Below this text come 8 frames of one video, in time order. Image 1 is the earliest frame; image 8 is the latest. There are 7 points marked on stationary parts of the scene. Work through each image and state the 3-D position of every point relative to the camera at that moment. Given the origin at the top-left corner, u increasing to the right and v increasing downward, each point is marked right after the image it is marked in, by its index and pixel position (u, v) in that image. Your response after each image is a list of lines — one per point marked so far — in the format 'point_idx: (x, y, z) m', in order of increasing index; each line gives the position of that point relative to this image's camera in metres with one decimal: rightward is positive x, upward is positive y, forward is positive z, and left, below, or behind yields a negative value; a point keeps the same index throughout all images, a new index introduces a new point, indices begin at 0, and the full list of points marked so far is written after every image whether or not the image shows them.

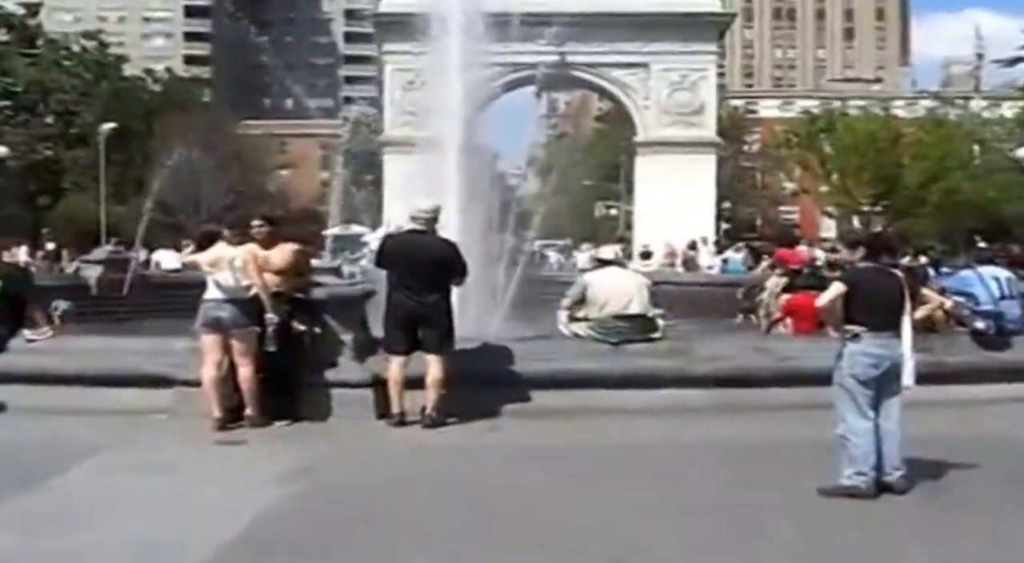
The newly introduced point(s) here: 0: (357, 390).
0: (-1.1, -0.8, +7.0) m
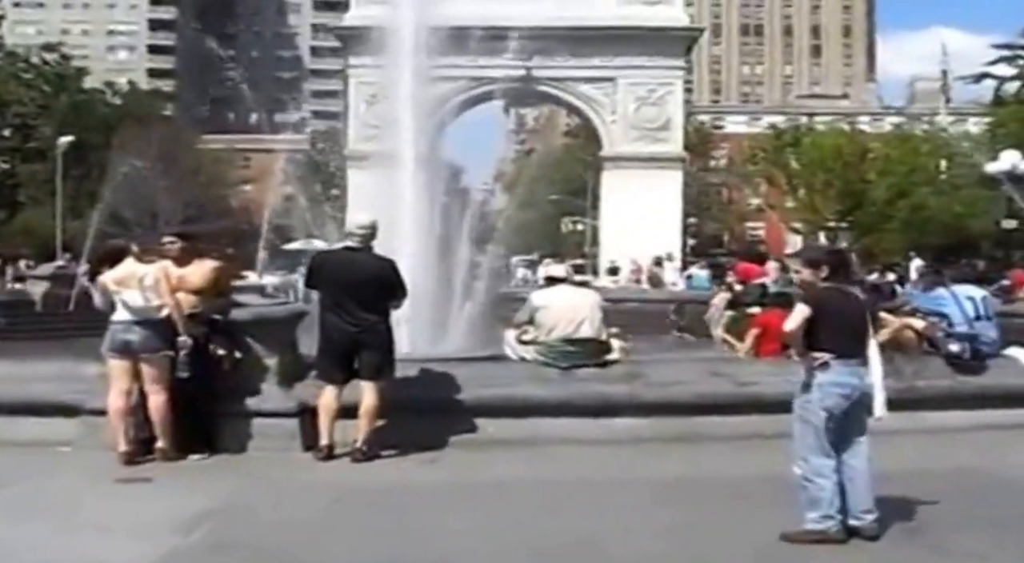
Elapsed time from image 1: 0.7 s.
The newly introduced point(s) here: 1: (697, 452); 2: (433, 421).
0: (-1.4, -0.9, +6.4) m
1: (+1.2, -1.1, +6.3) m
2: (-0.5, -0.9, +6.5) m
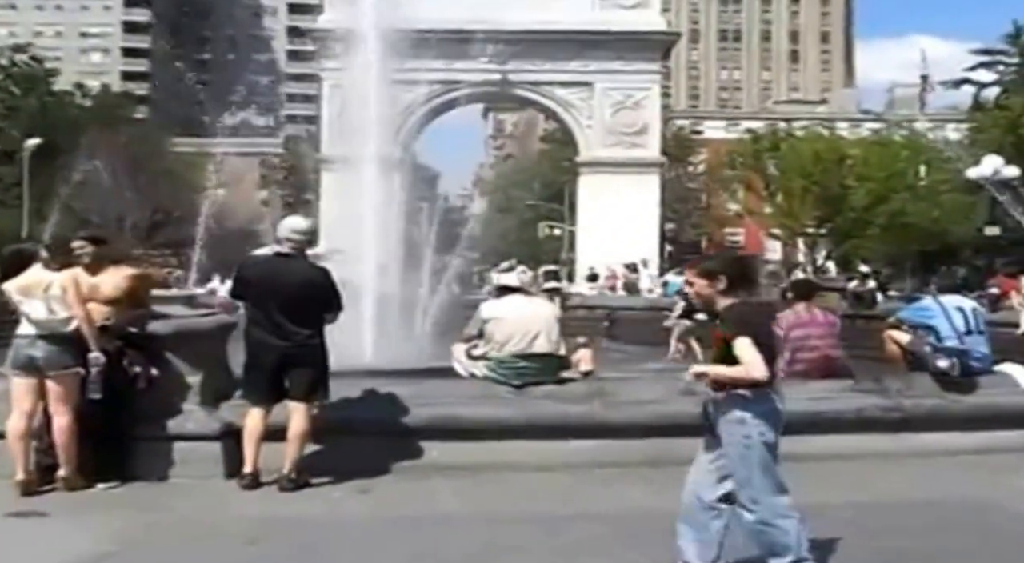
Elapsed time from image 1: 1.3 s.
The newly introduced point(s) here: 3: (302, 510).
0: (-1.7, -0.9, +5.8) m
1: (+0.8, -1.1, +5.8) m
2: (-0.8, -0.9, +5.9) m
3: (-1.1, -1.1, +5.1) m
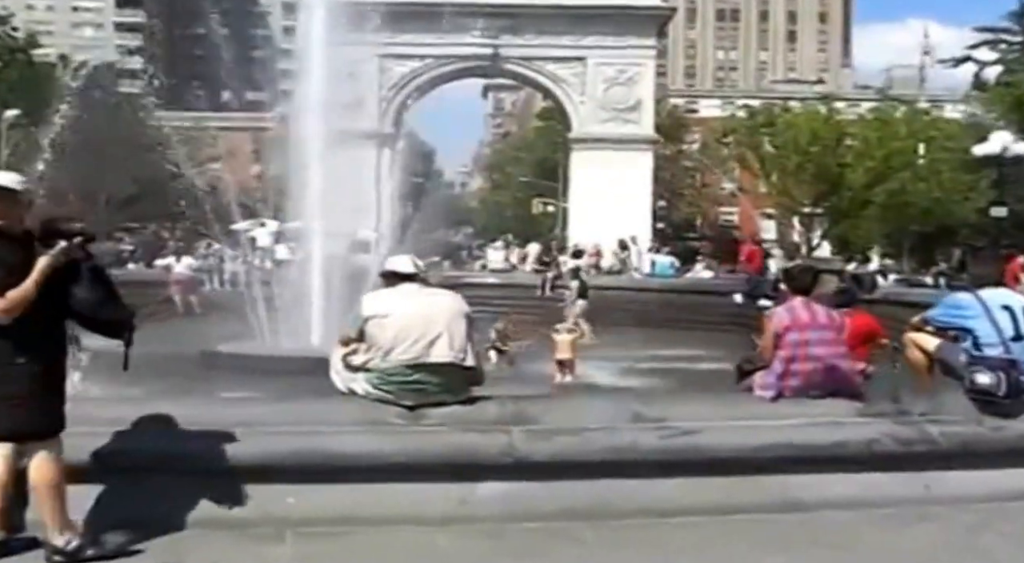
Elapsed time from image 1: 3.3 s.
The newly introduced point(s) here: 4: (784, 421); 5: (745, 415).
0: (-2.2, -0.9, +4.2) m
1: (+0.4, -1.1, +4.2) m
2: (-1.3, -0.9, +4.3) m
3: (-1.5, -1.1, +3.5) m
4: (+1.2, -0.6, +4.6) m
5: (+1.1, -0.6, +4.7) m
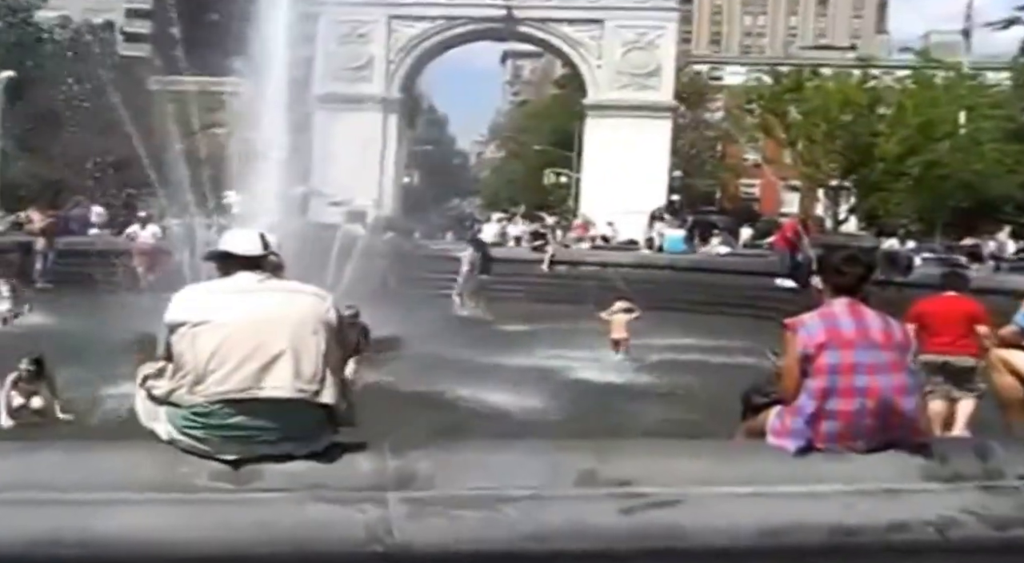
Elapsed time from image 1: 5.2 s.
0: (-2.6, -0.8, +2.7) m
1: (0.0, -1.0, +2.6) m
2: (-1.6, -0.8, +2.7) m
3: (-1.9, -1.1, +2.0) m
4: (+0.9, -0.6, +3.0) m
5: (+0.7, -0.6, +3.1) m
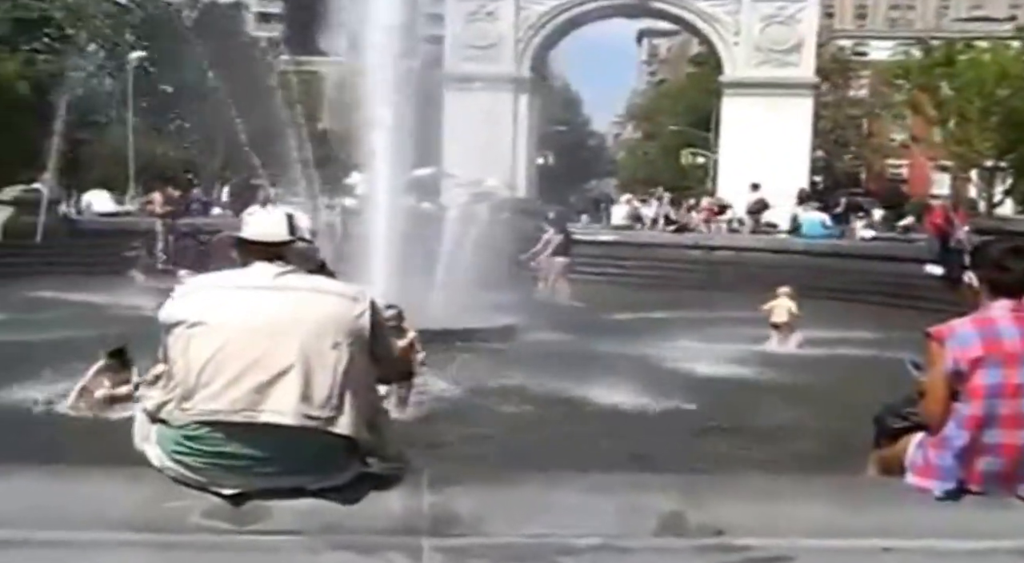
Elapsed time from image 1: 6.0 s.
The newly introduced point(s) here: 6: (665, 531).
0: (-2.5, -0.8, +2.5) m
1: (+0.1, -1.1, +2.1) m
2: (-1.5, -0.8, +2.4) m
3: (-1.9, -1.1, +1.7) m
4: (+1.0, -0.6, +2.3) m
5: (+0.9, -0.6, +2.4) m
6: (+0.4, -0.6, +2.5) m
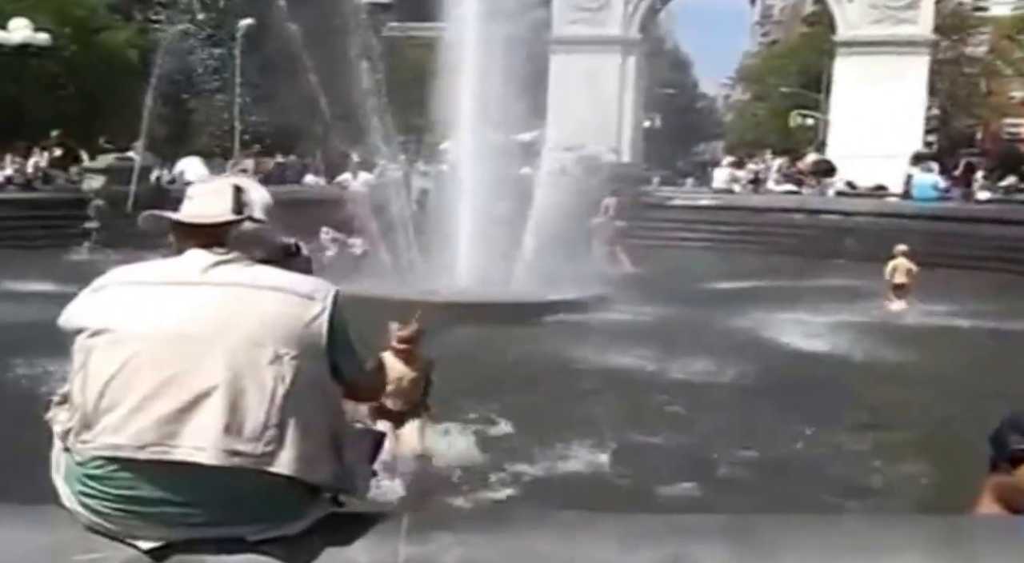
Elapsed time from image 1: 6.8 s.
0: (-2.4, -0.8, +2.2) m
1: (+0.1, -1.1, +1.5) m
2: (-1.5, -0.8, +2.0) m
3: (-1.9, -1.1, +1.4) m
4: (+1.0, -0.6, +1.7) m
5: (+0.9, -0.6, +1.8) m
6: (+0.4, -0.6, +1.9) m
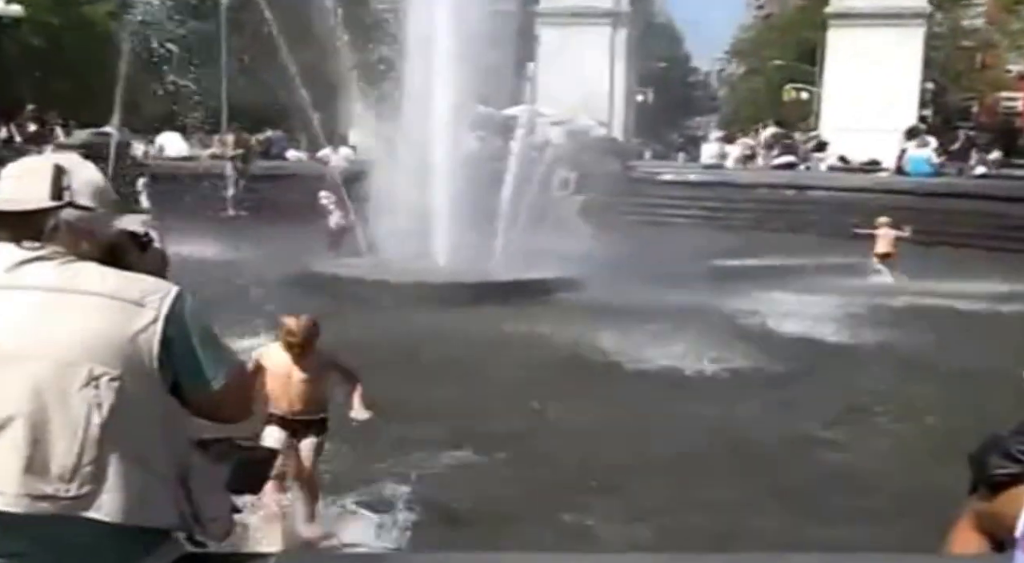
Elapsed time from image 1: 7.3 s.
0: (-2.6, -0.8, +1.9) m
1: (-0.1, -1.1, +1.2) m
2: (-1.7, -0.8, +1.7) m
3: (-2.1, -1.1, +1.0) m
4: (+0.8, -0.6, +1.4) m
5: (+0.7, -0.6, +1.5) m
6: (+0.2, -0.6, +1.6) m
